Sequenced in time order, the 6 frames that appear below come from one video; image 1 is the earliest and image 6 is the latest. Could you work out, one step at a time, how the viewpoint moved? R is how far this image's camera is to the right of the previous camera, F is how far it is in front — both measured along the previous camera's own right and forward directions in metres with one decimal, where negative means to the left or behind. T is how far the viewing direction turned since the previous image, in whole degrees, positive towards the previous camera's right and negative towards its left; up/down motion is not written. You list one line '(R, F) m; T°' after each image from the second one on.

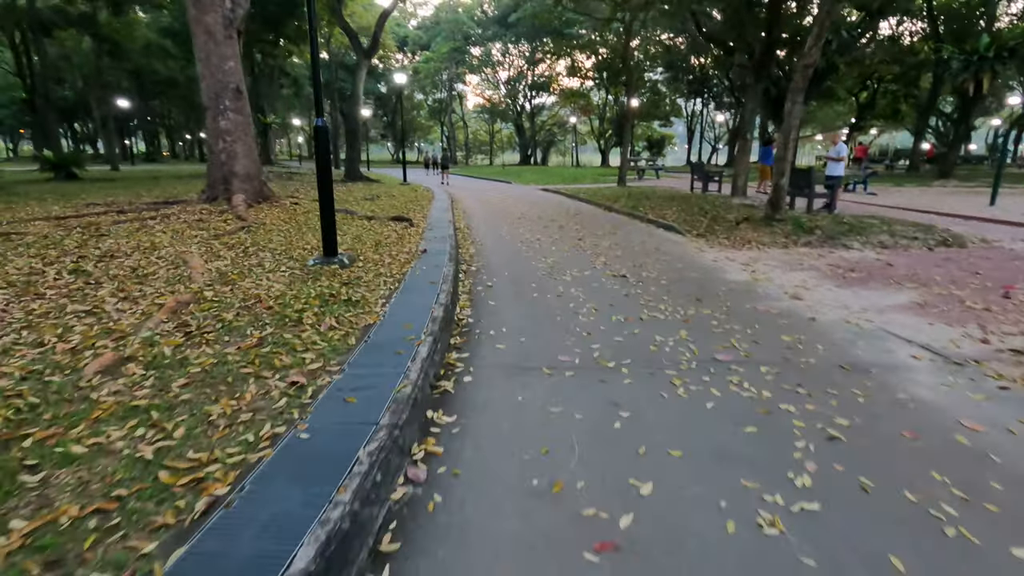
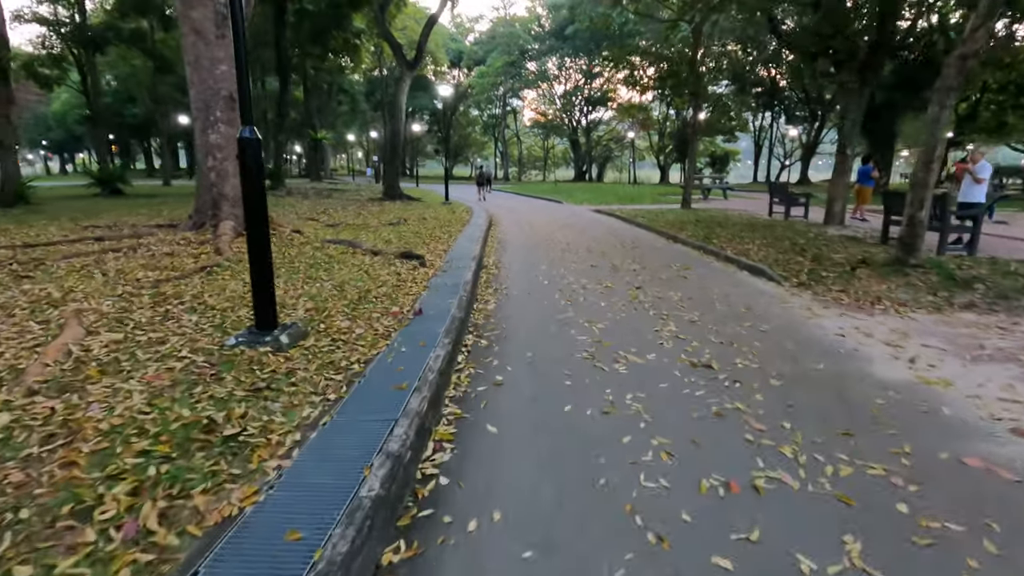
(+0.2, +2.1) m; -6°
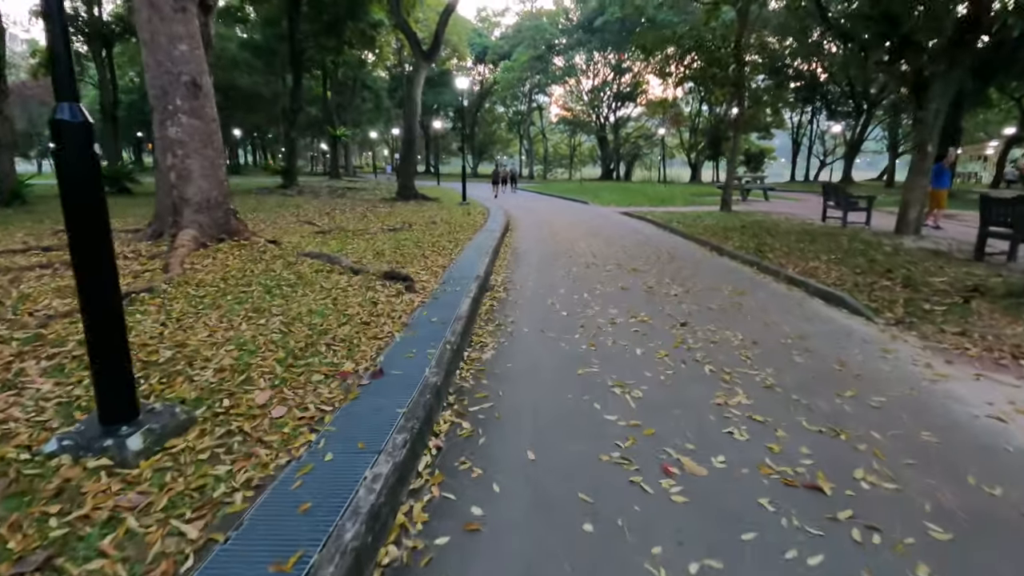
(+0.2, +1.6) m; -3°
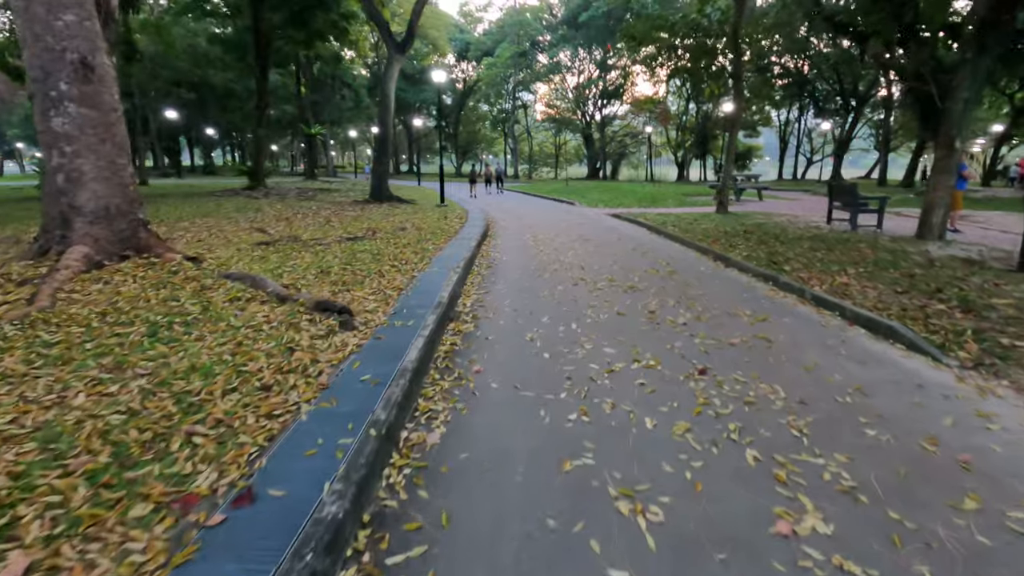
(+0.2, +1.4) m; +1°
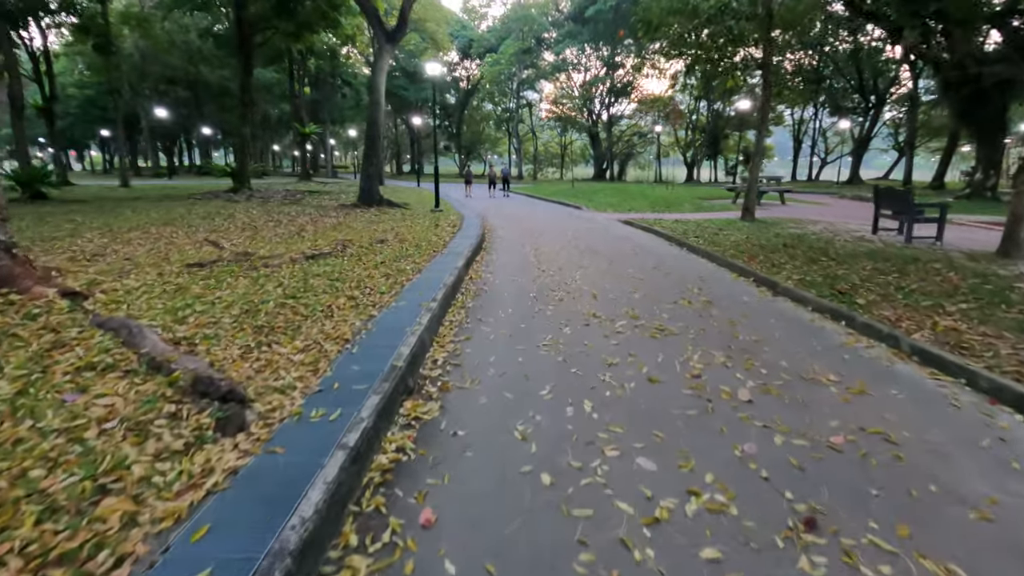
(+0.1, +1.7) m; -1°
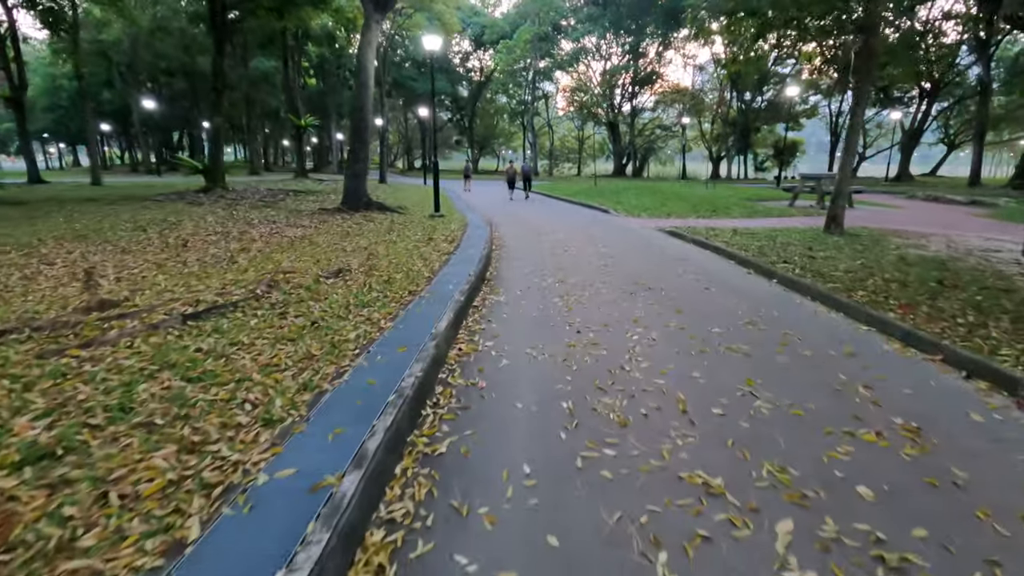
(0.0, +3.2) m; -1°
